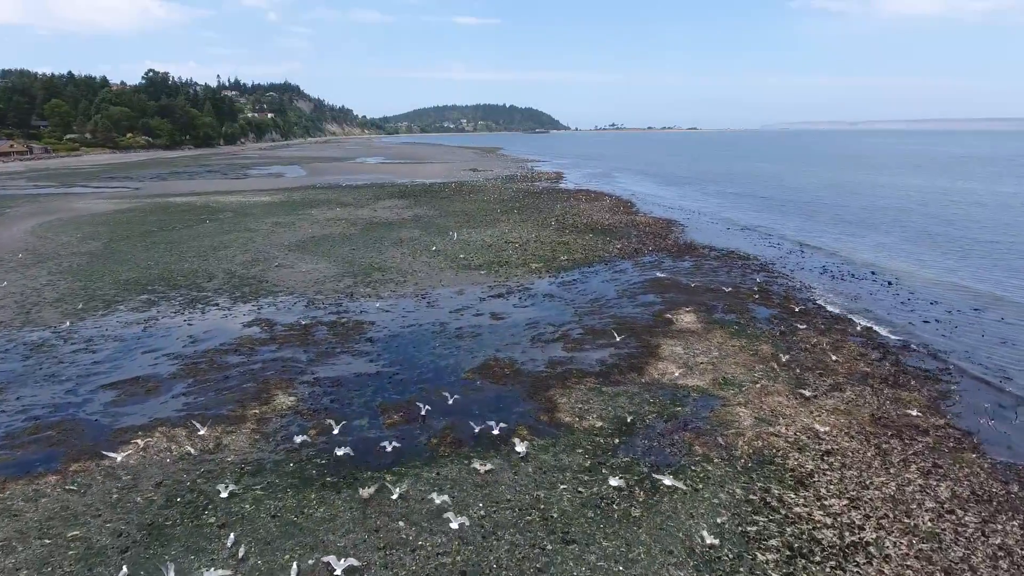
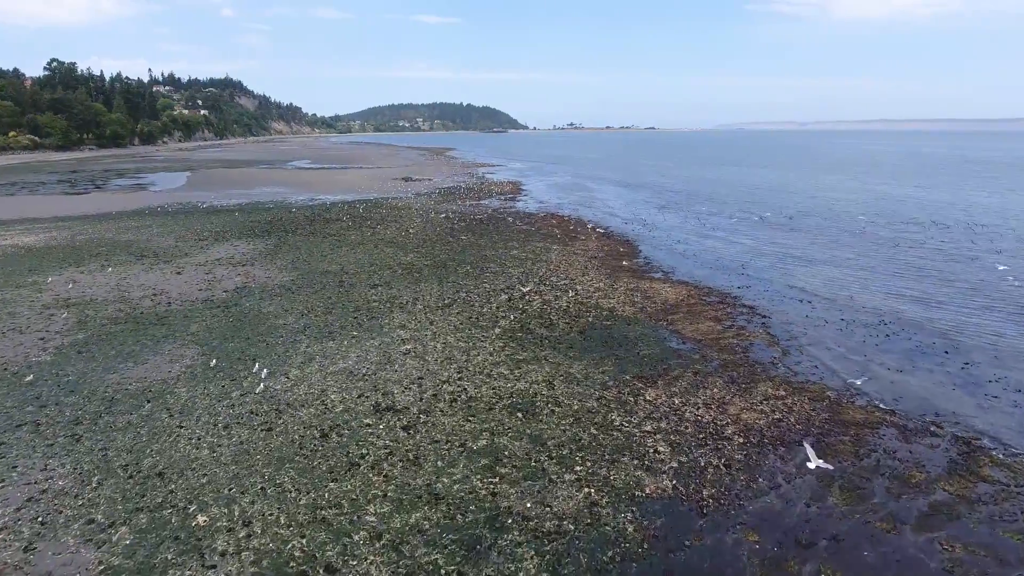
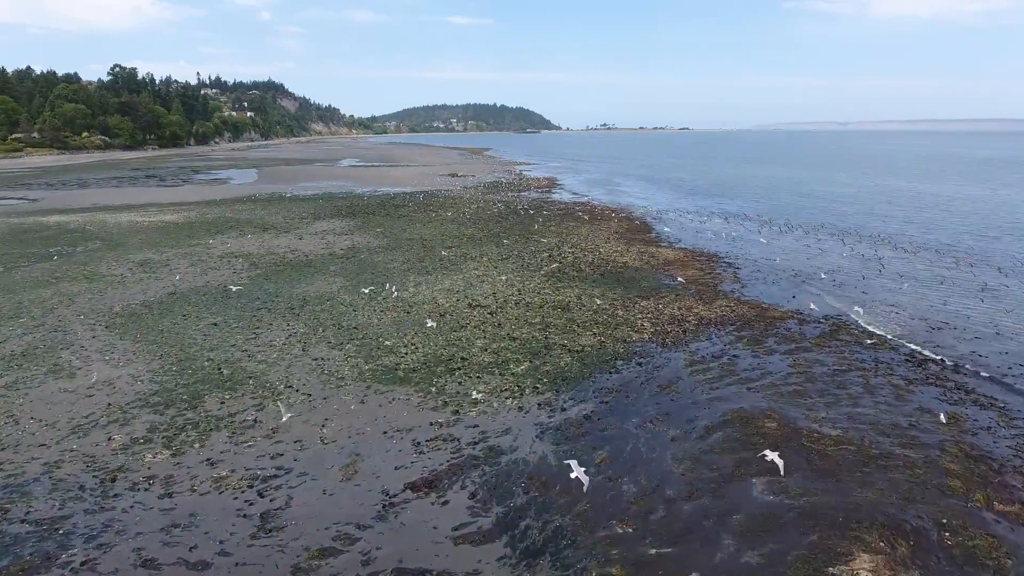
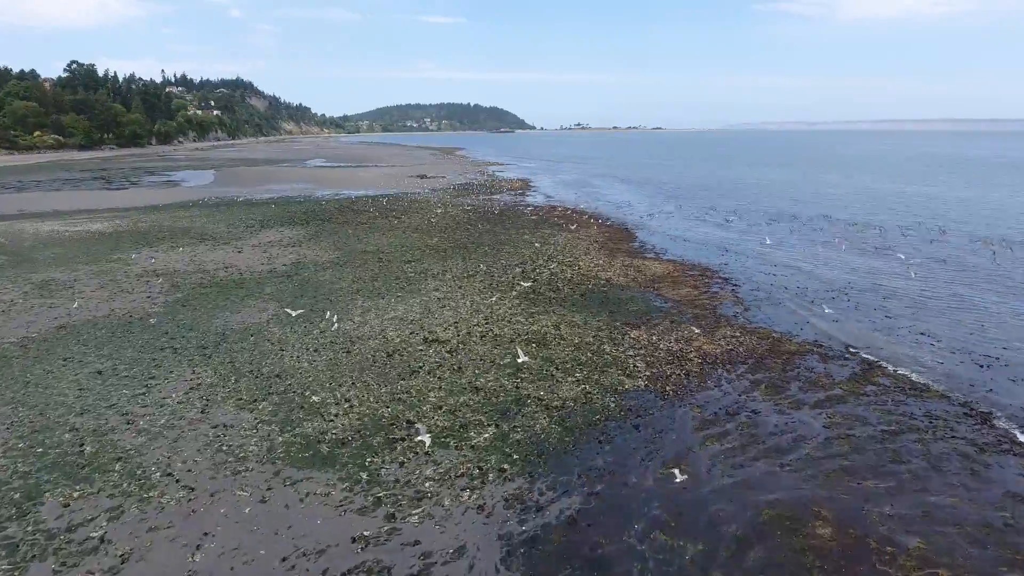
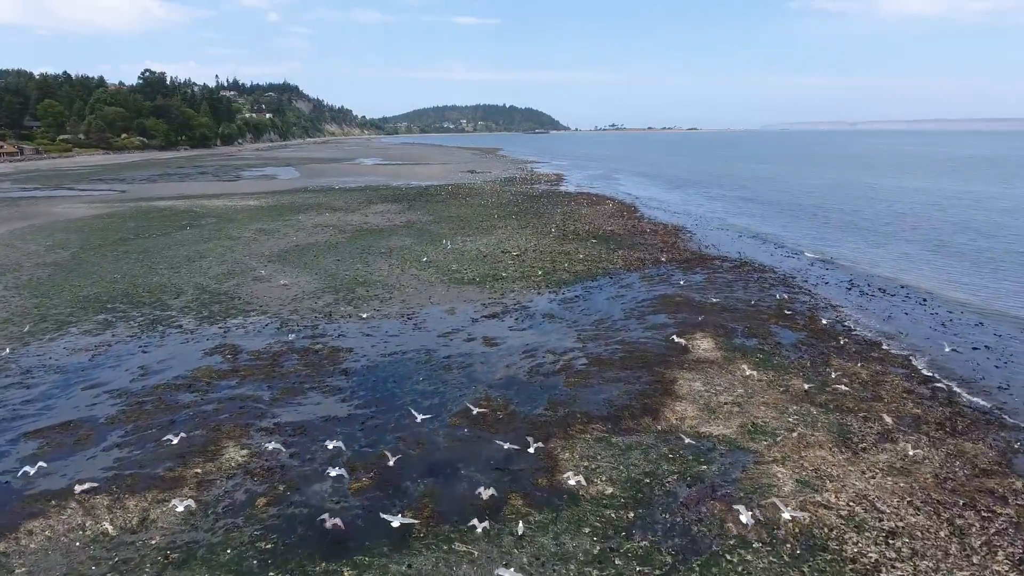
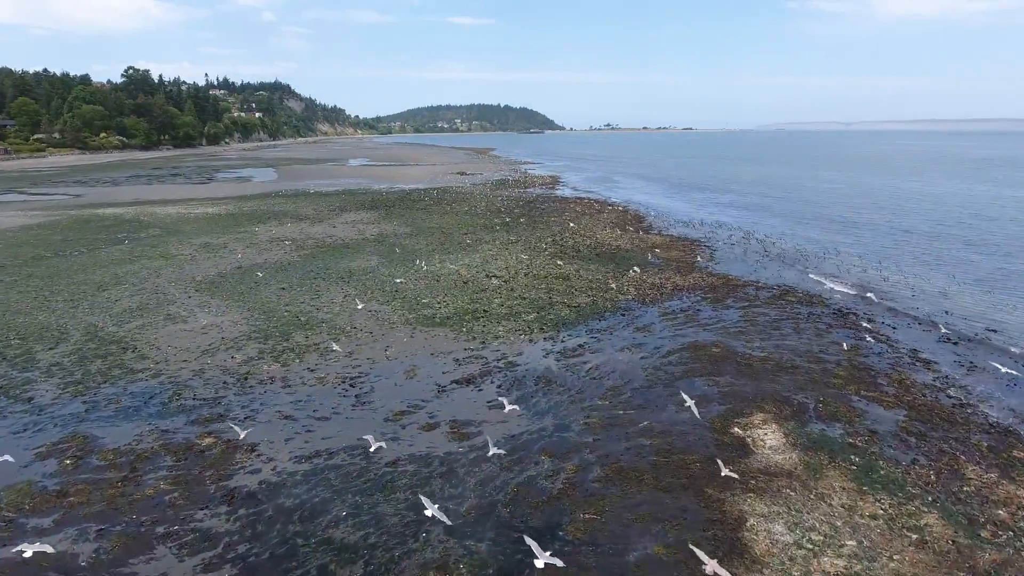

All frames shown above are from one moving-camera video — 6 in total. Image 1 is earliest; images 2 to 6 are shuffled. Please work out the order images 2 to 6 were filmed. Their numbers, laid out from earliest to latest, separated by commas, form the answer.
5, 6, 3, 4, 2
